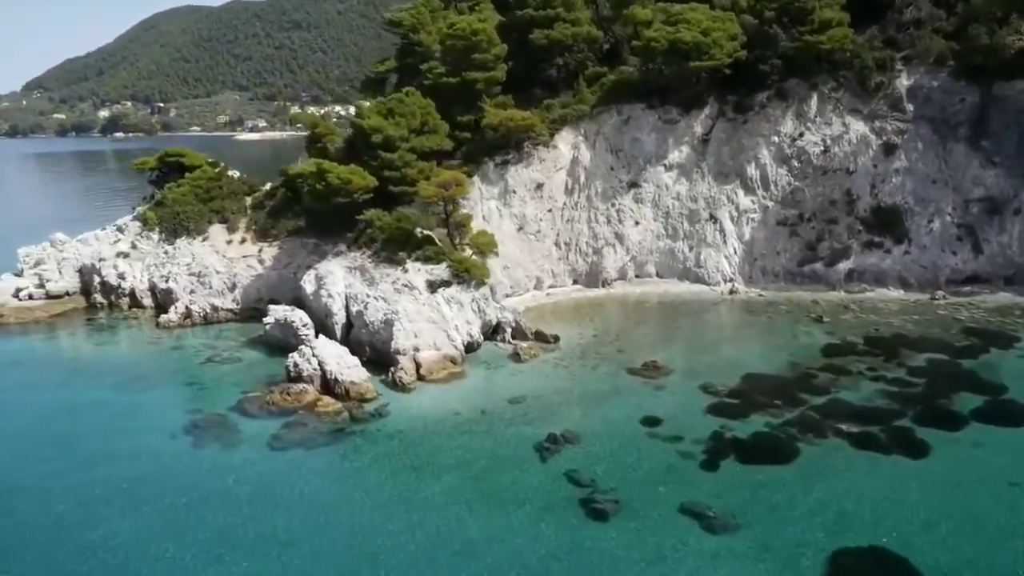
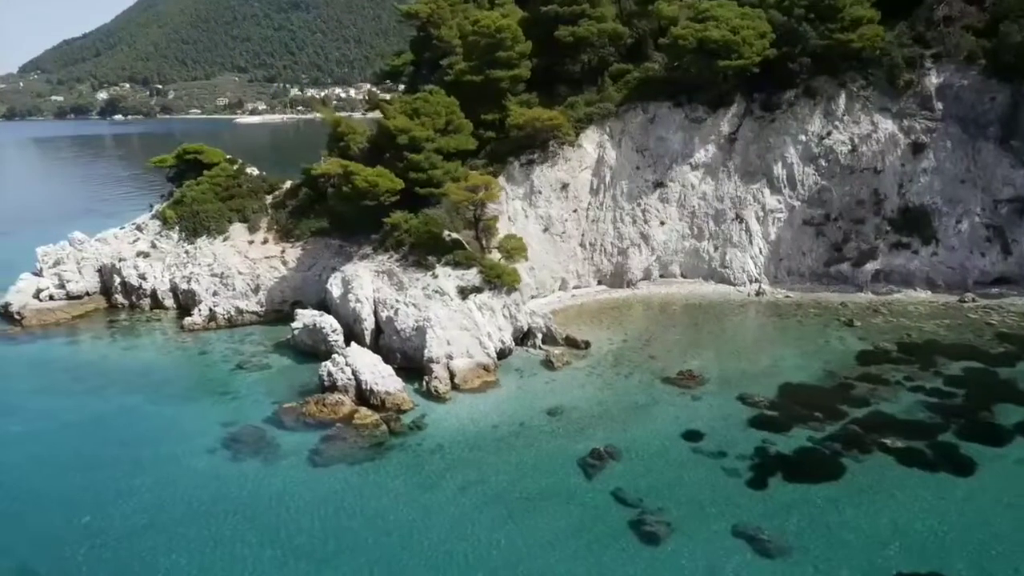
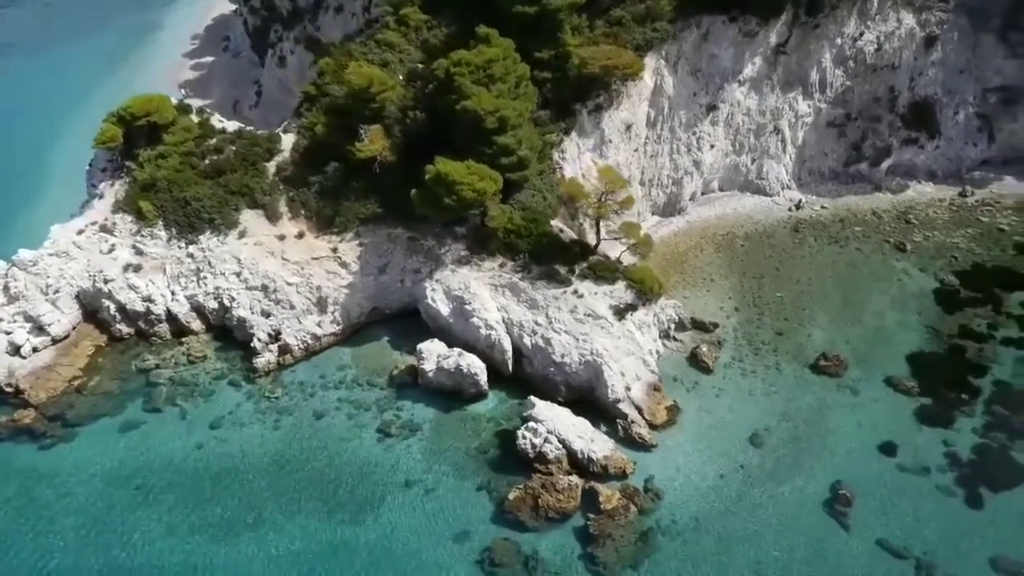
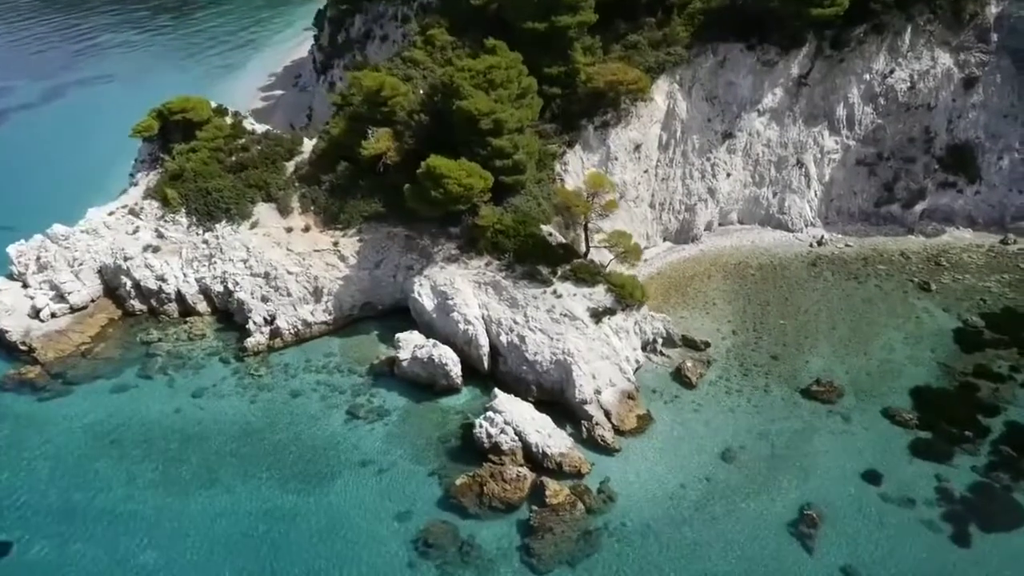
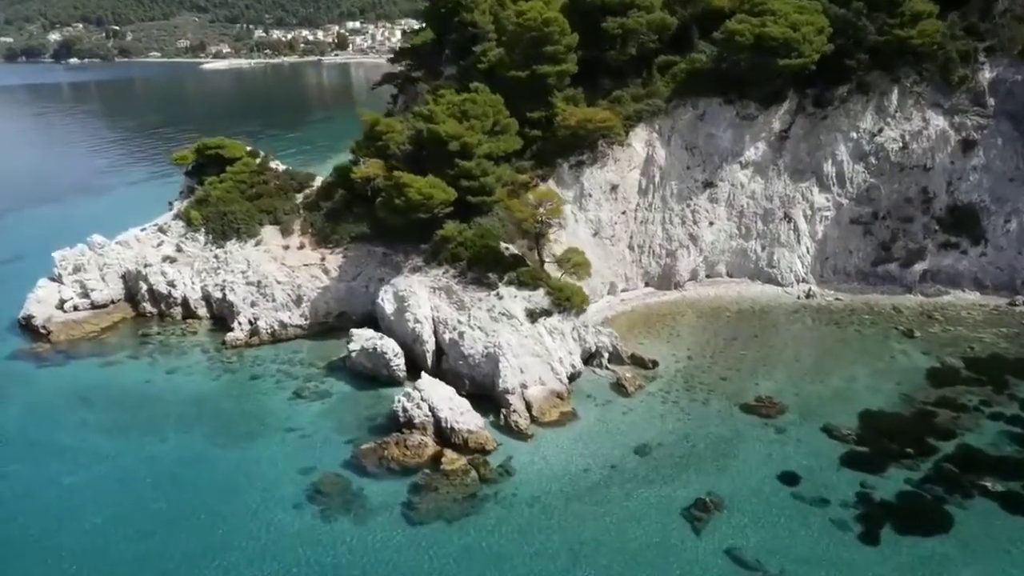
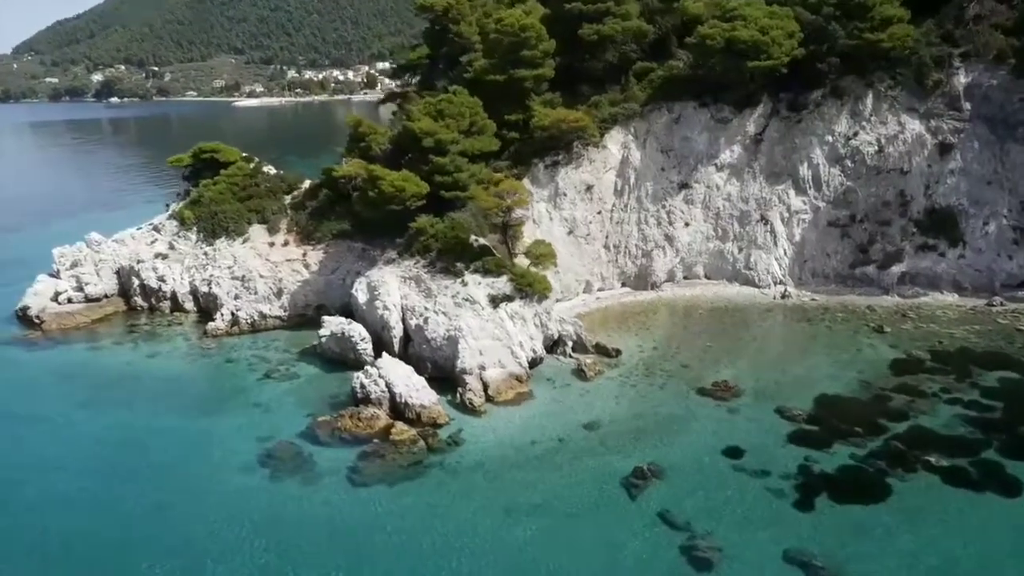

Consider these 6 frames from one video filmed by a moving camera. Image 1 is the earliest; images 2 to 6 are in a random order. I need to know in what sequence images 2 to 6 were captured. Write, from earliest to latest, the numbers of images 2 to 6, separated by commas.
2, 6, 5, 4, 3
